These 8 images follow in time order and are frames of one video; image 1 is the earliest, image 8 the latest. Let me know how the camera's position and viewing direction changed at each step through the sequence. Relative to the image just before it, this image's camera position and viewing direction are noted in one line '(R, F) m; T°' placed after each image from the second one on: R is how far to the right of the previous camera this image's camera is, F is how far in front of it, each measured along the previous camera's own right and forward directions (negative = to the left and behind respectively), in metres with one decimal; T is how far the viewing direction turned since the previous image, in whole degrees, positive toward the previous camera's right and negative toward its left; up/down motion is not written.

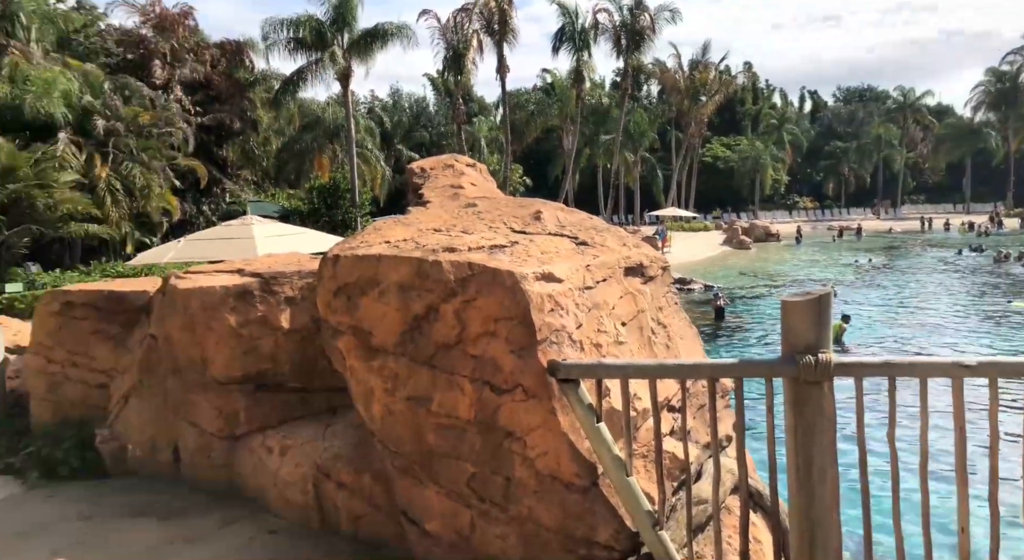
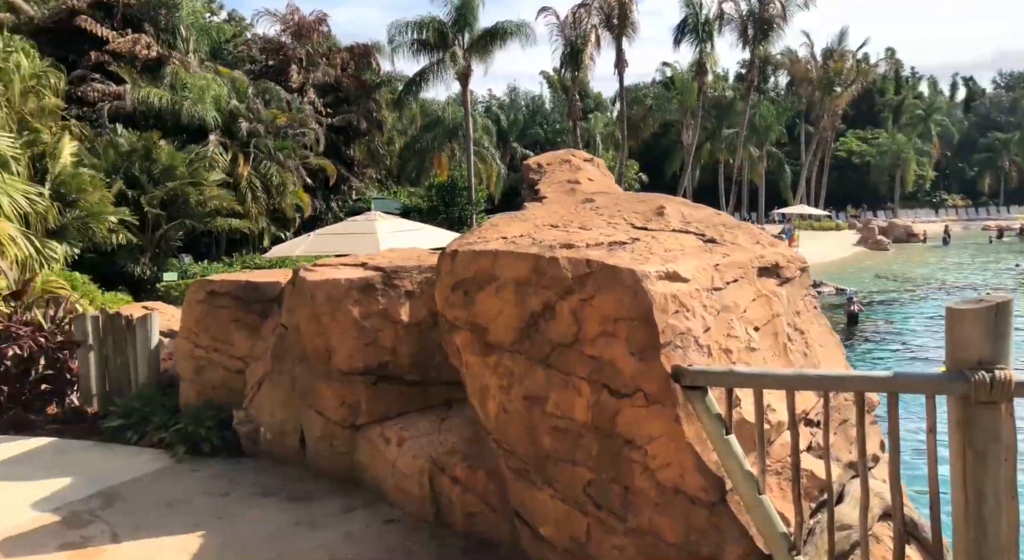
(0.0, +0.1) m; -9°
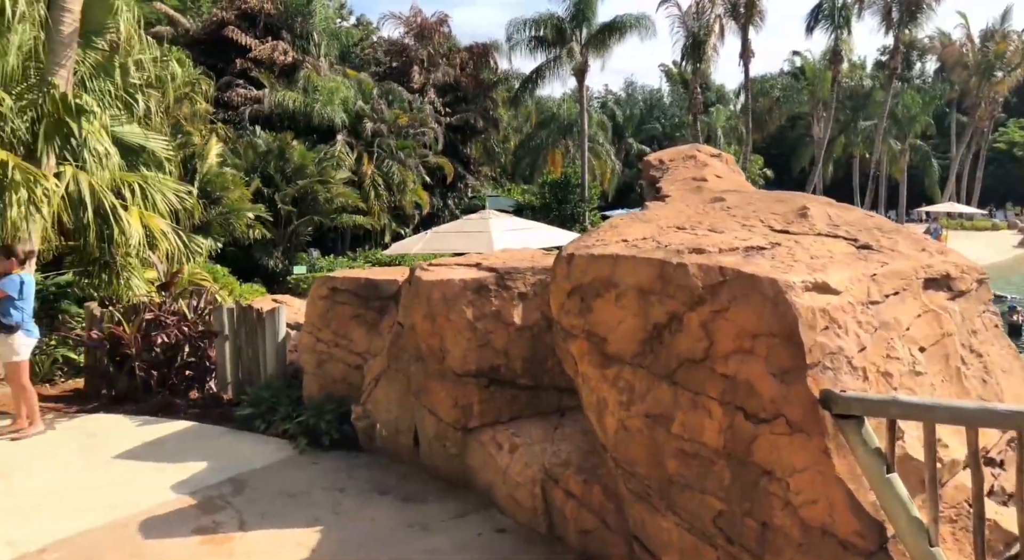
(0.0, +0.1) m; -9°
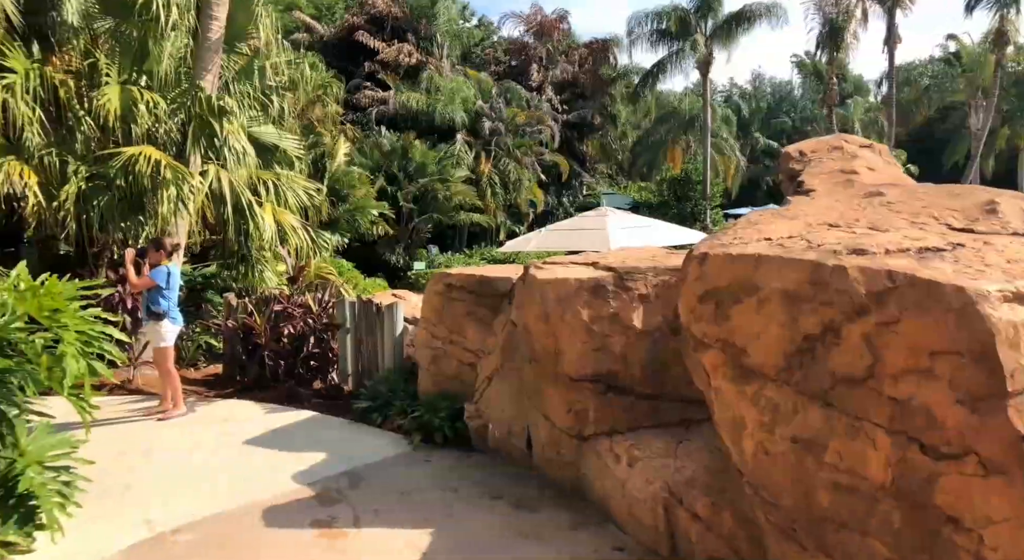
(0.0, +0.2) m; -9°
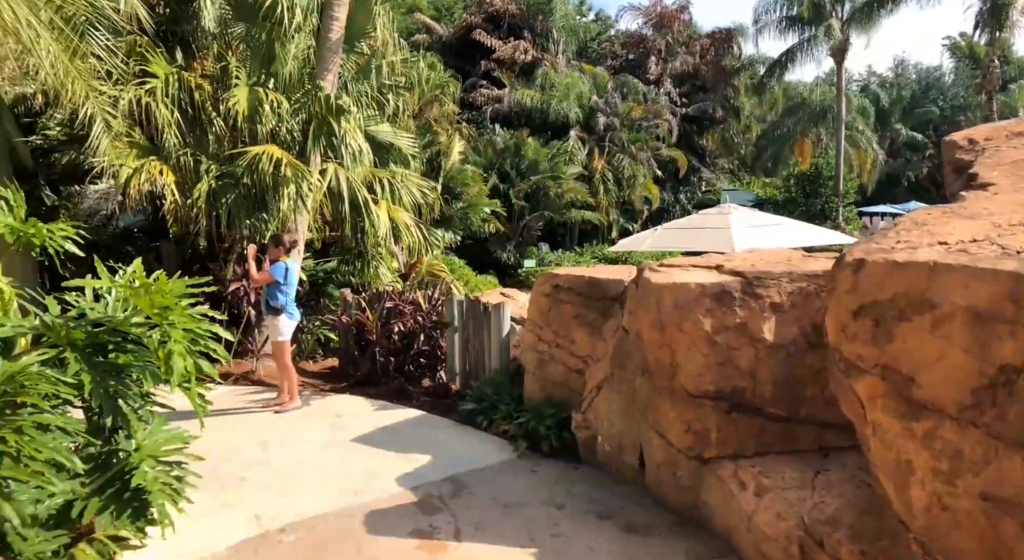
(0.0, +0.2) m; -9°
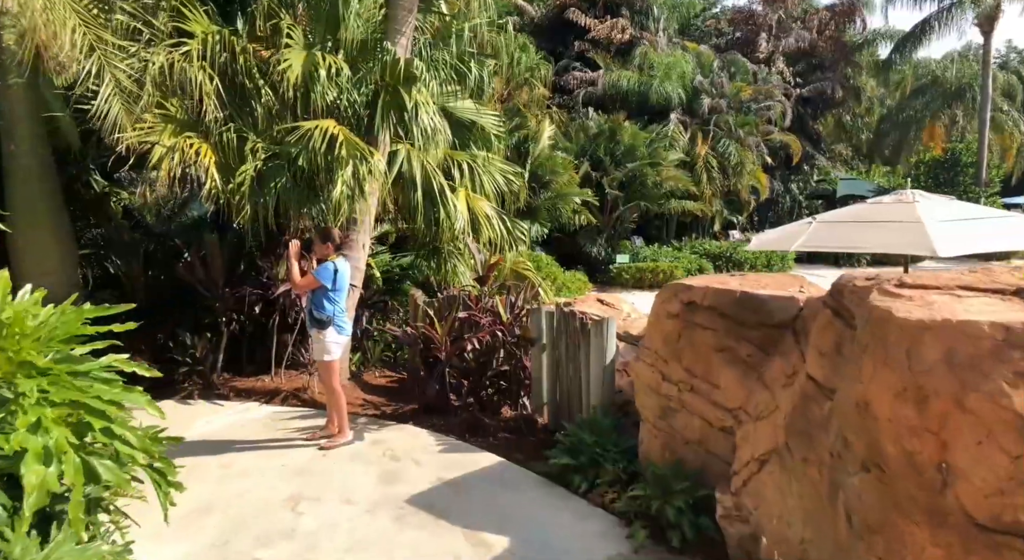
(-0.1, +1.4) m; -7°
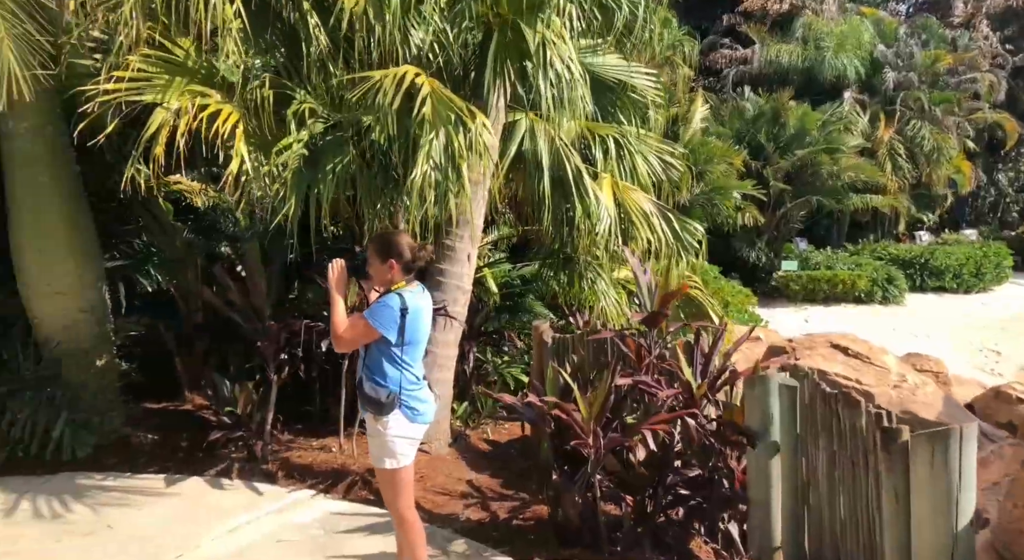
(-0.3, +2.3) m; -10°
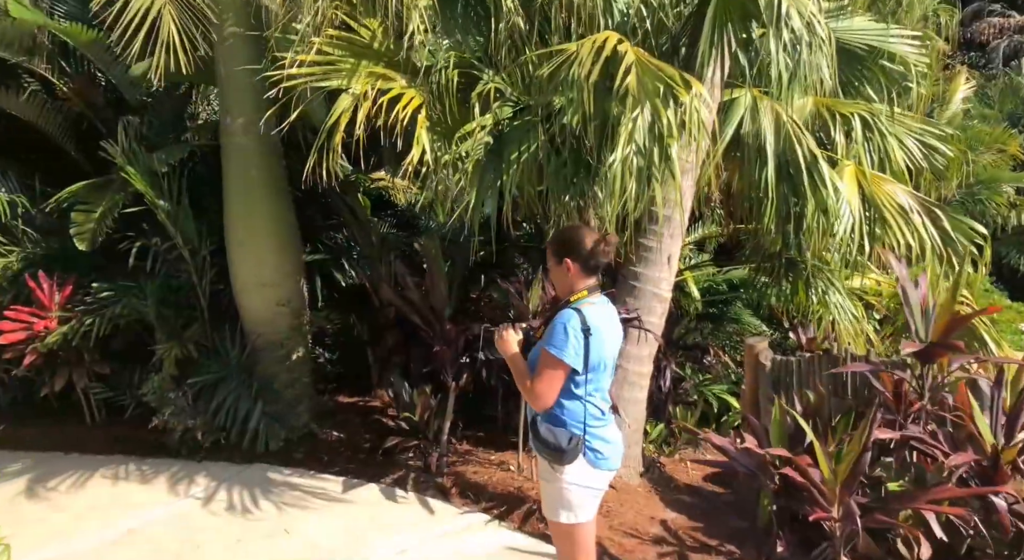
(0.0, +0.6) m; -16°
